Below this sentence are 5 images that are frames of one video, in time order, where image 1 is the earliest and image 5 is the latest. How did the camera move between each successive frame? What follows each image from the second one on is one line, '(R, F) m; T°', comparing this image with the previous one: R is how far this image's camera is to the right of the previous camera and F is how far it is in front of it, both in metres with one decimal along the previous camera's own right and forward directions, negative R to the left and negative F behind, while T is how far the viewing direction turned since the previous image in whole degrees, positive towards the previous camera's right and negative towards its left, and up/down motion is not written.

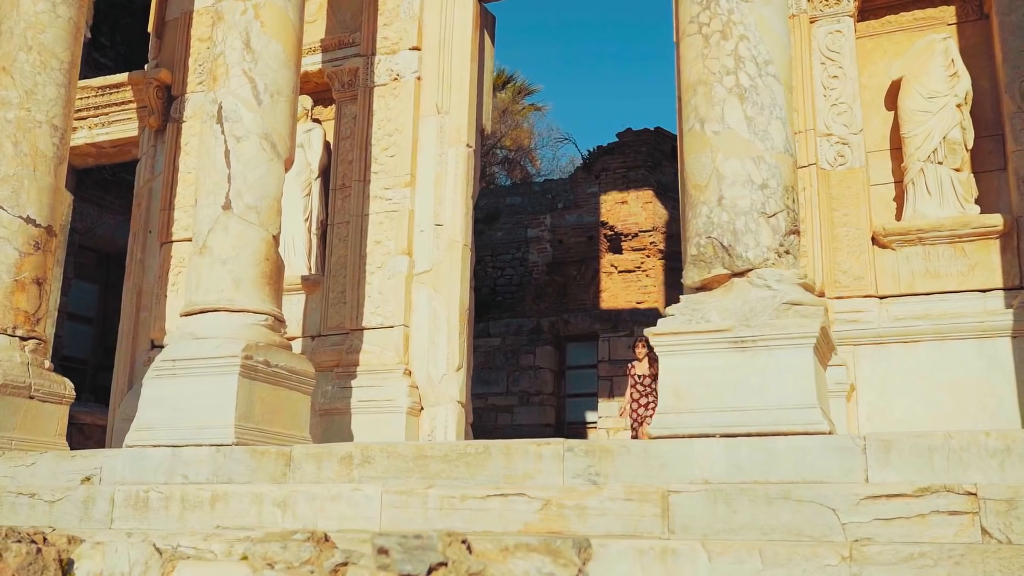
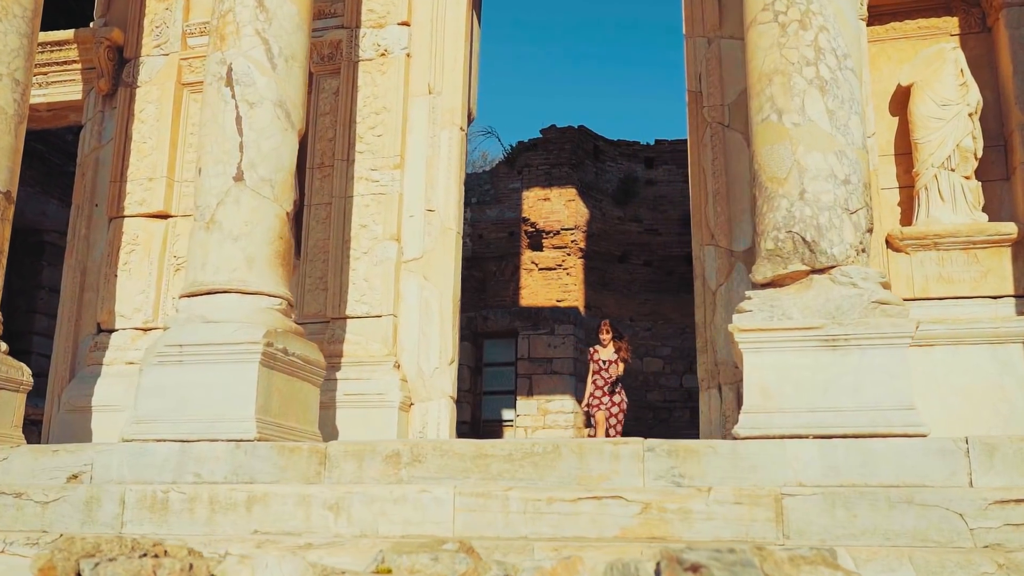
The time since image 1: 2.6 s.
(-1.1, +0.4) m; +8°
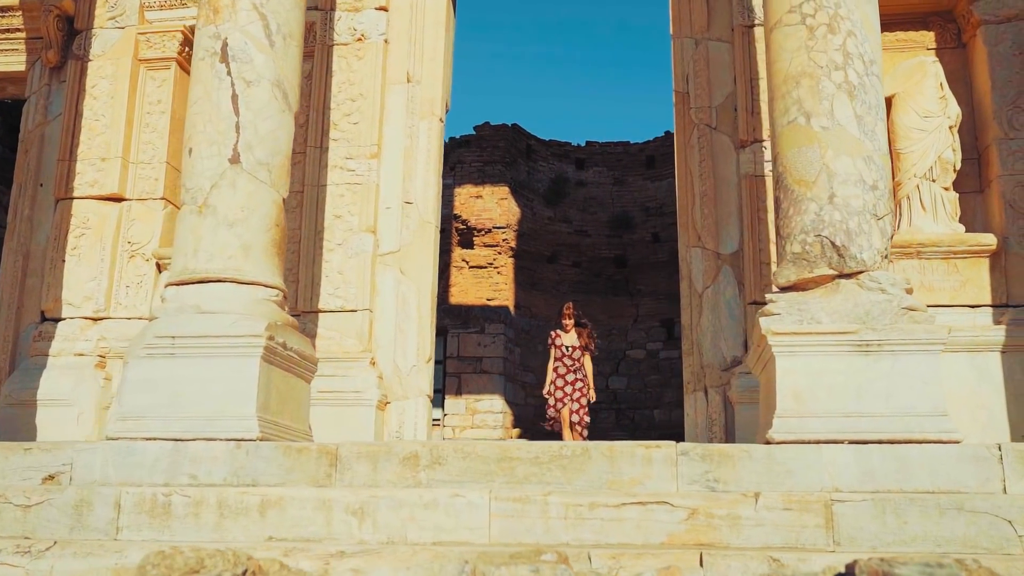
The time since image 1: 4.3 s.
(-0.7, +0.2) m; +6°
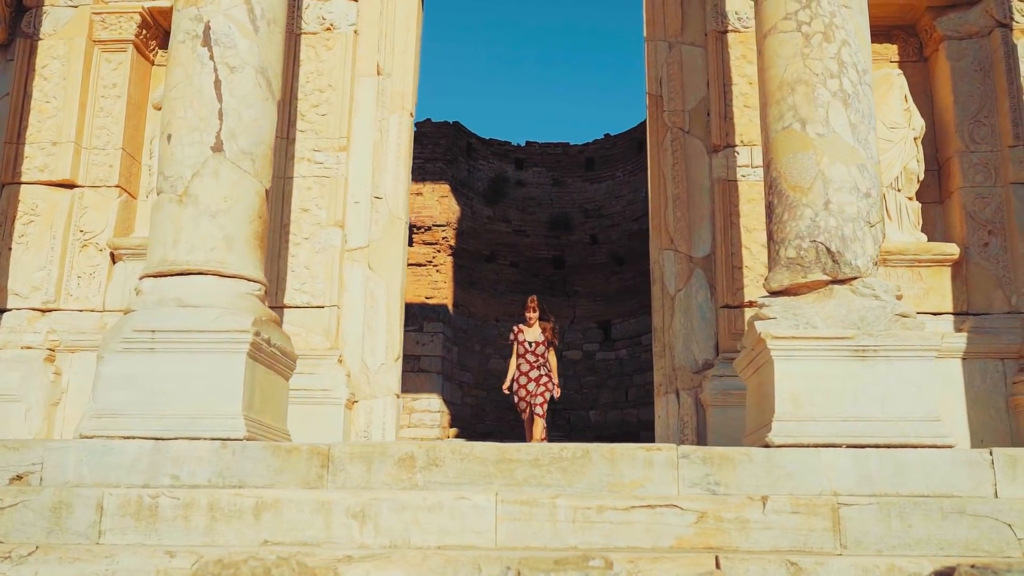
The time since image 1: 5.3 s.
(-0.4, +0.1) m; +5°
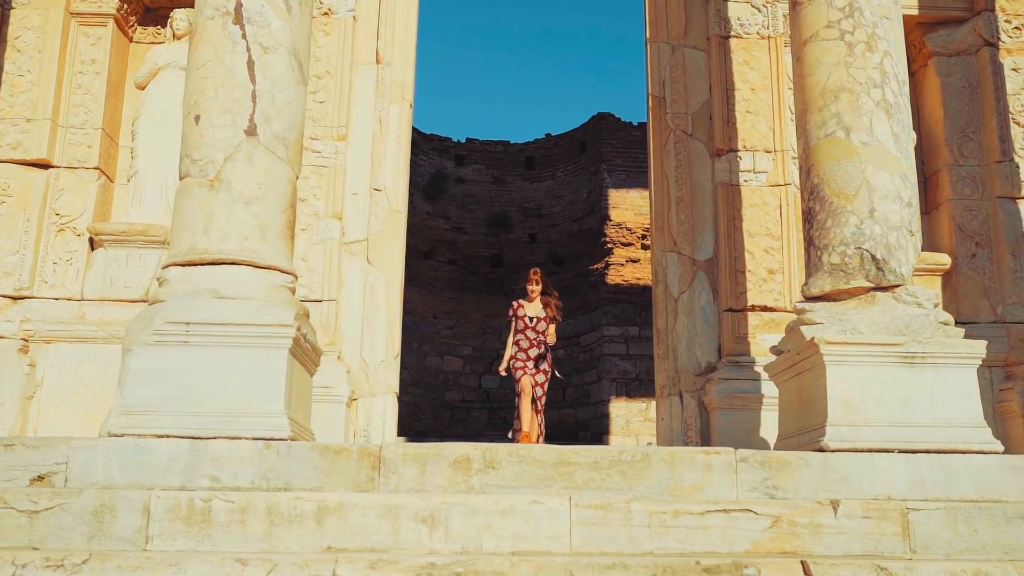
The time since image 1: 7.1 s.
(-0.8, +0.2) m; +6°
